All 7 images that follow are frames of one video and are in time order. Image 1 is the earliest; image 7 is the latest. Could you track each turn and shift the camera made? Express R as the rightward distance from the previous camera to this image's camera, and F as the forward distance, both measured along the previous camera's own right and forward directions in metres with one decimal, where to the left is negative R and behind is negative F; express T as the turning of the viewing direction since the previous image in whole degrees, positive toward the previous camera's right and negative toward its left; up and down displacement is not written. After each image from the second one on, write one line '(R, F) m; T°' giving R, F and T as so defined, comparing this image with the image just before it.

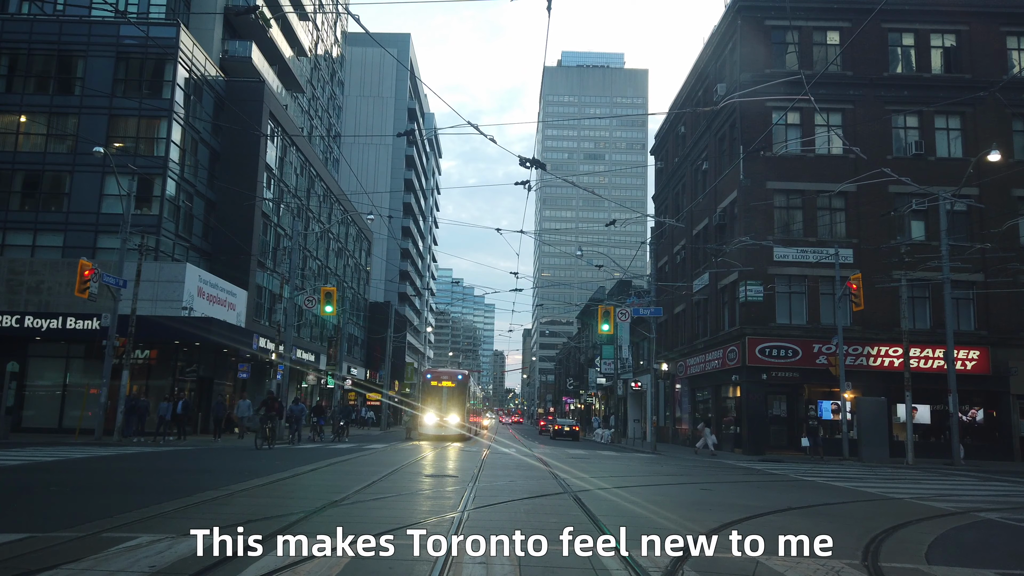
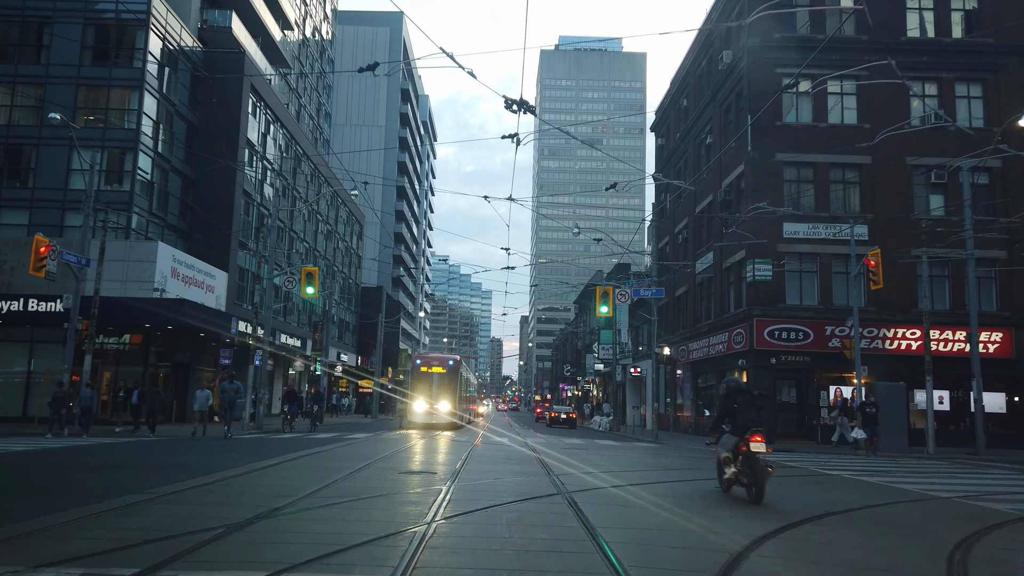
(+0.2, +2.0) m; 0°
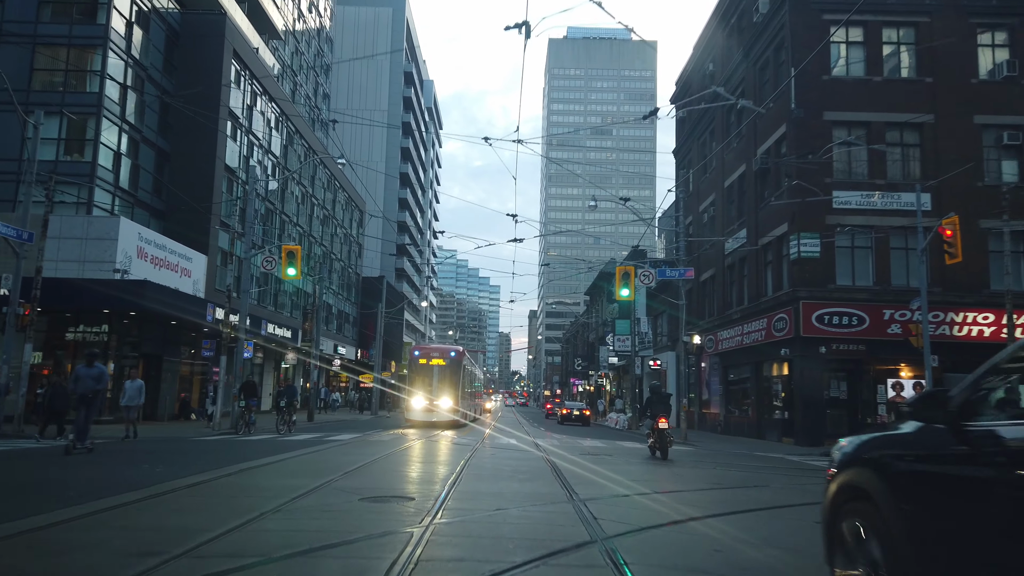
(0.0, +3.9) m; -1°
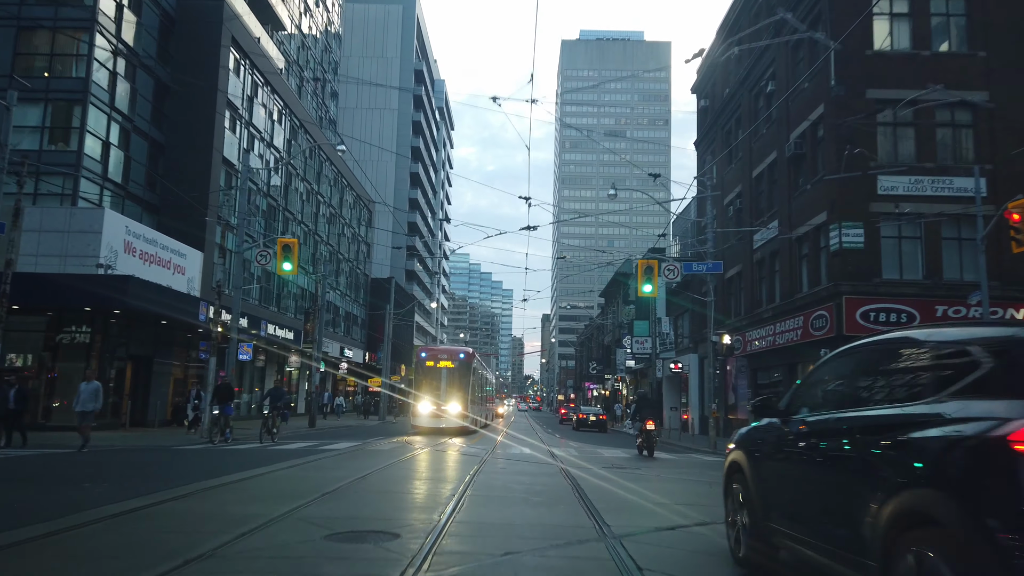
(0.0, +2.2) m; -1°
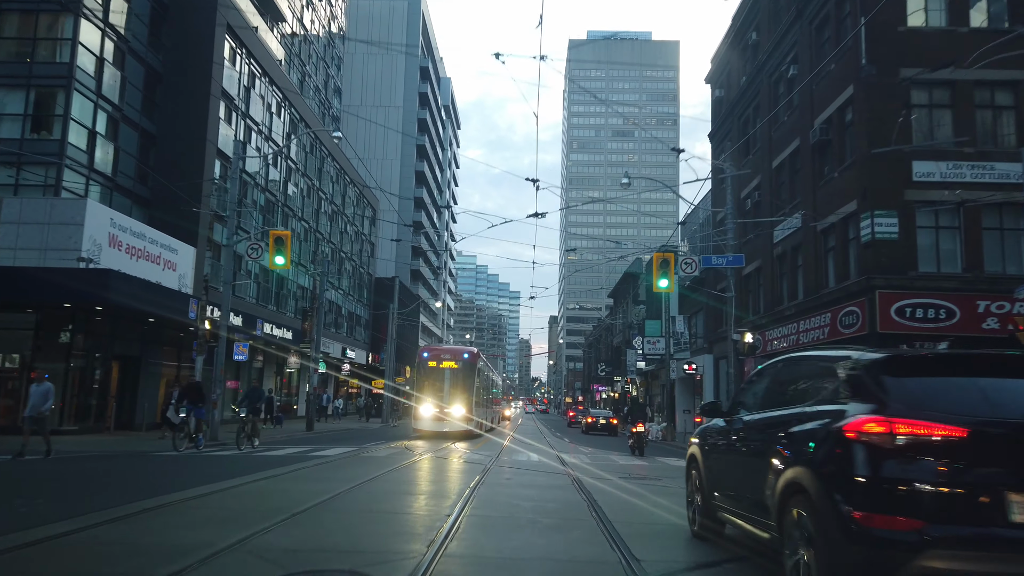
(0.0, +1.7) m; -1°
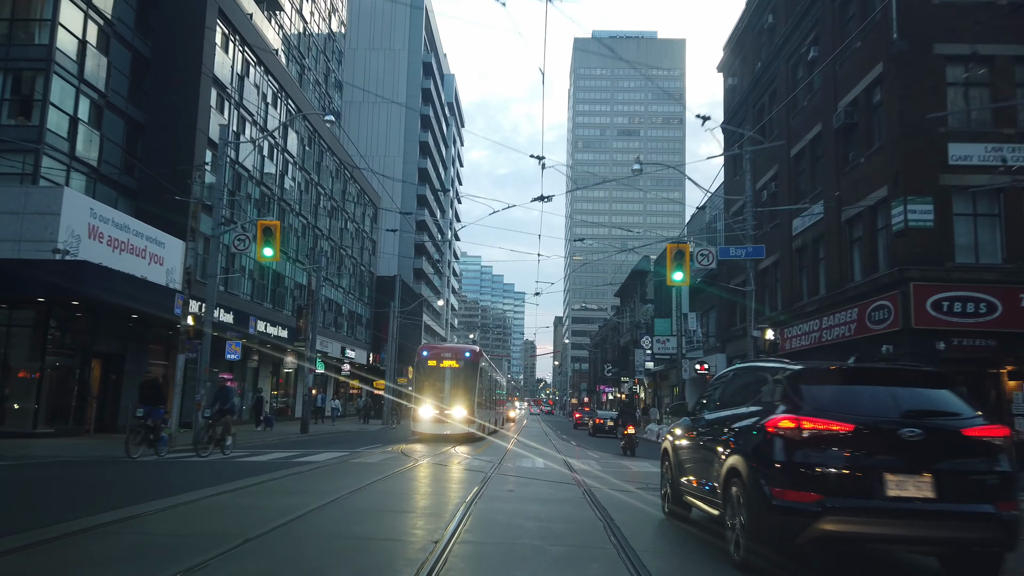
(0.0, +1.6) m; 0°
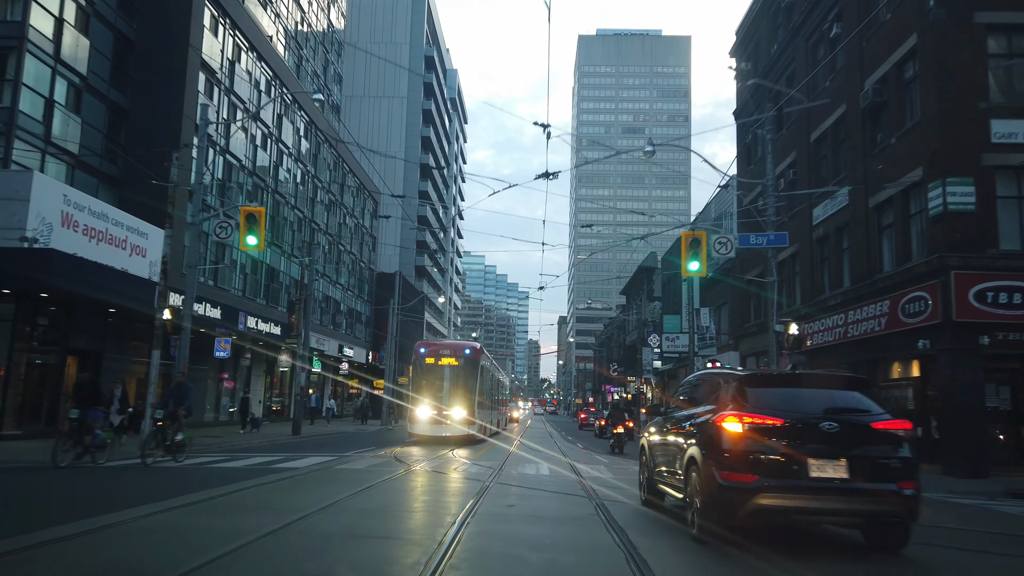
(+0.1, +1.7) m; 0°
